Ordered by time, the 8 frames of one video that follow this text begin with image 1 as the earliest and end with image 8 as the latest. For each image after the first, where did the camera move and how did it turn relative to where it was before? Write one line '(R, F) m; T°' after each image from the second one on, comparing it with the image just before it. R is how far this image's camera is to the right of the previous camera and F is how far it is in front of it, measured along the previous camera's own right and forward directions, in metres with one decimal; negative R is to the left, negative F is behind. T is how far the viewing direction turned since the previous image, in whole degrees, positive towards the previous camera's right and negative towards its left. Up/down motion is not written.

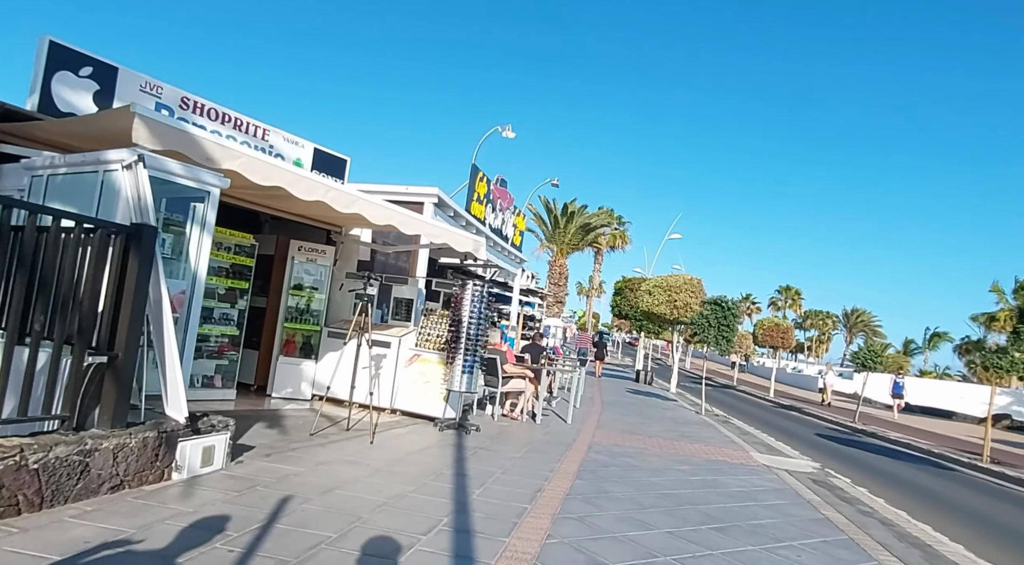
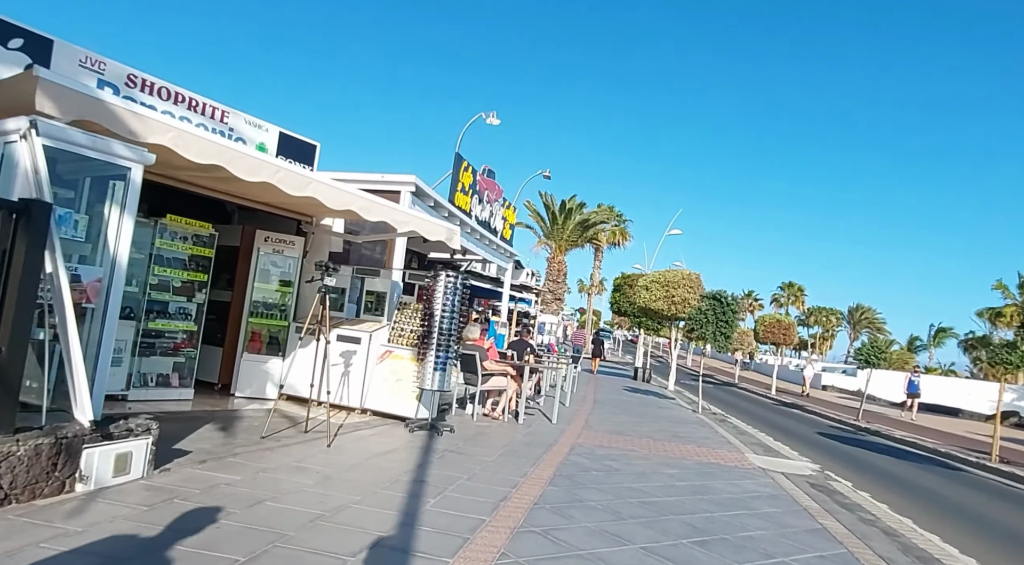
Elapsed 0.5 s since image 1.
(+0.3, +0.6) m; 0°
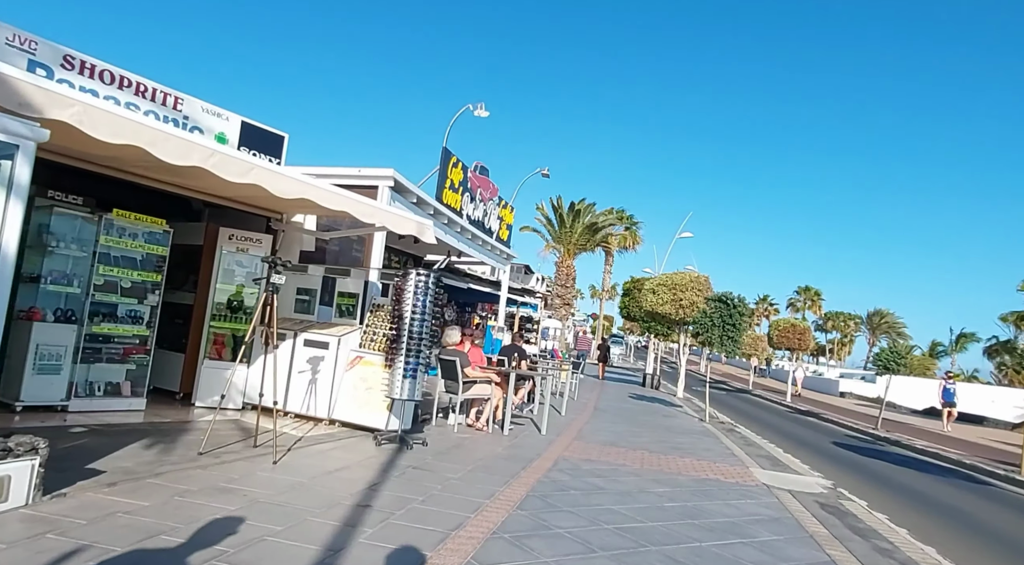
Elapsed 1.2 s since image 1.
(+0.4, +0.7) m; -1°
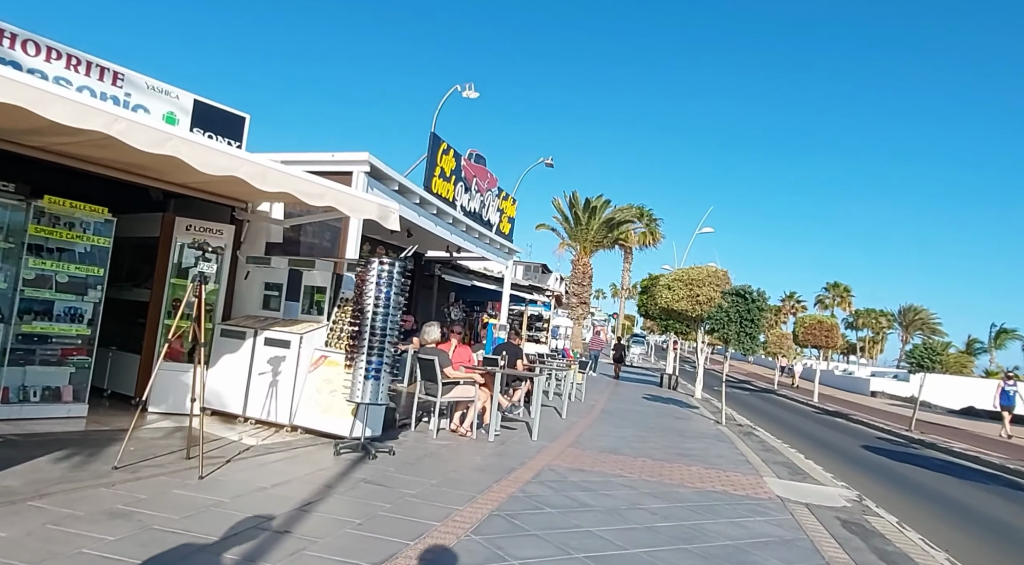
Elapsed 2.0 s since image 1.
(+0.5, +0.8) m; -2°
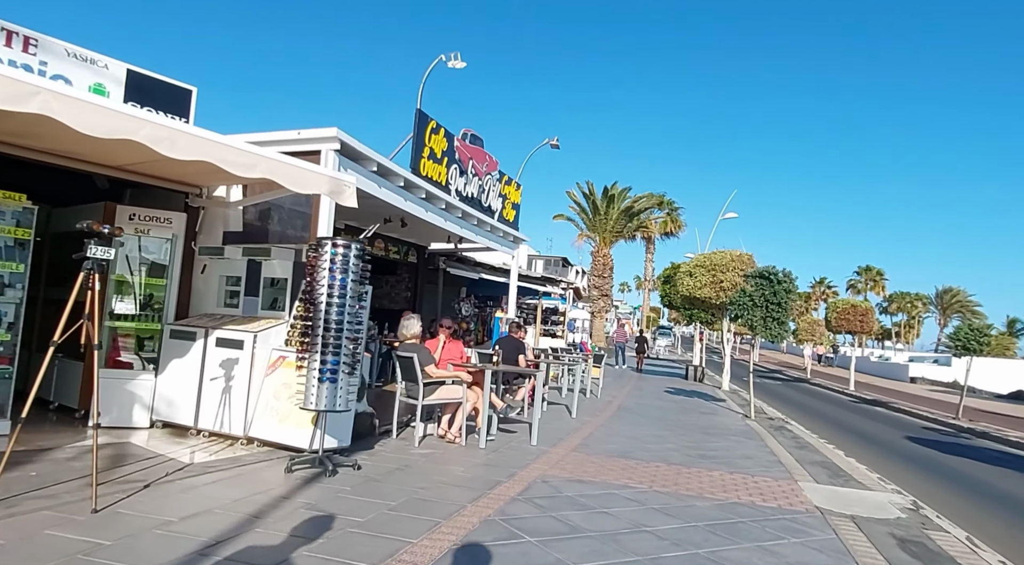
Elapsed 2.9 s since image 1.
(+0.4, +1.0) m; -2°
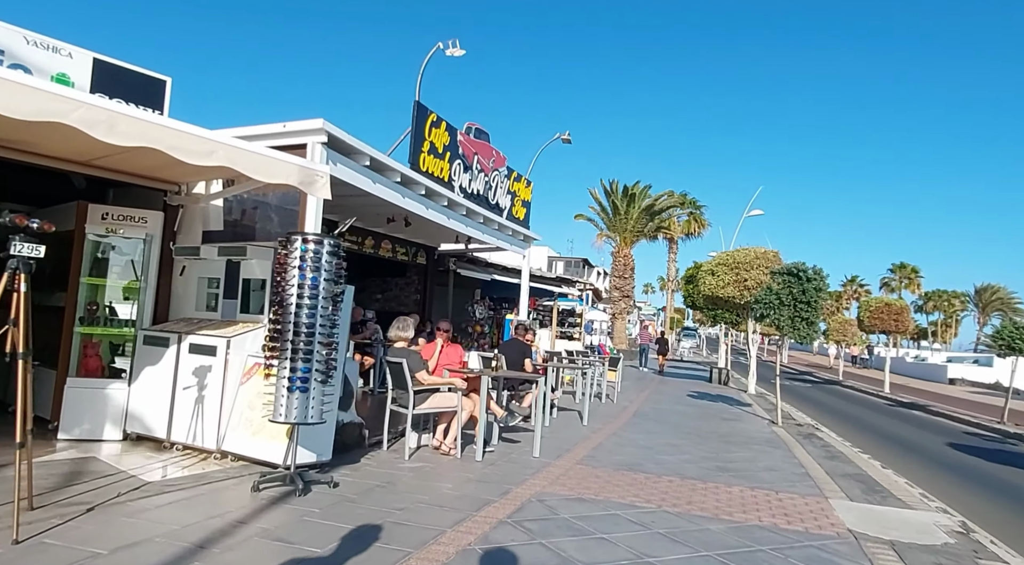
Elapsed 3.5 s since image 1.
(+0.3, +0.6) m; -2°
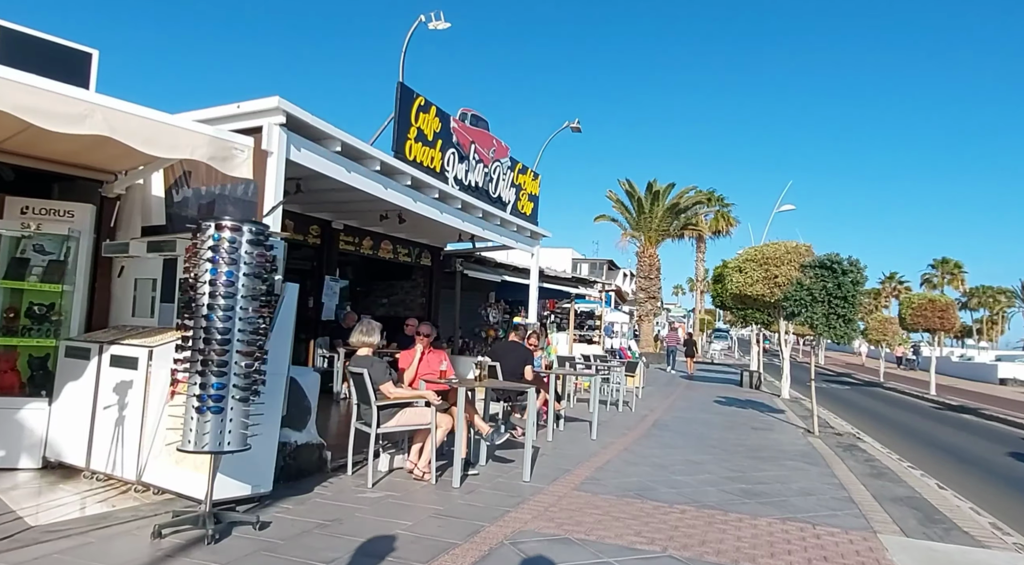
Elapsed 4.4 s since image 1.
(+0.4, +1.0) m; -2°
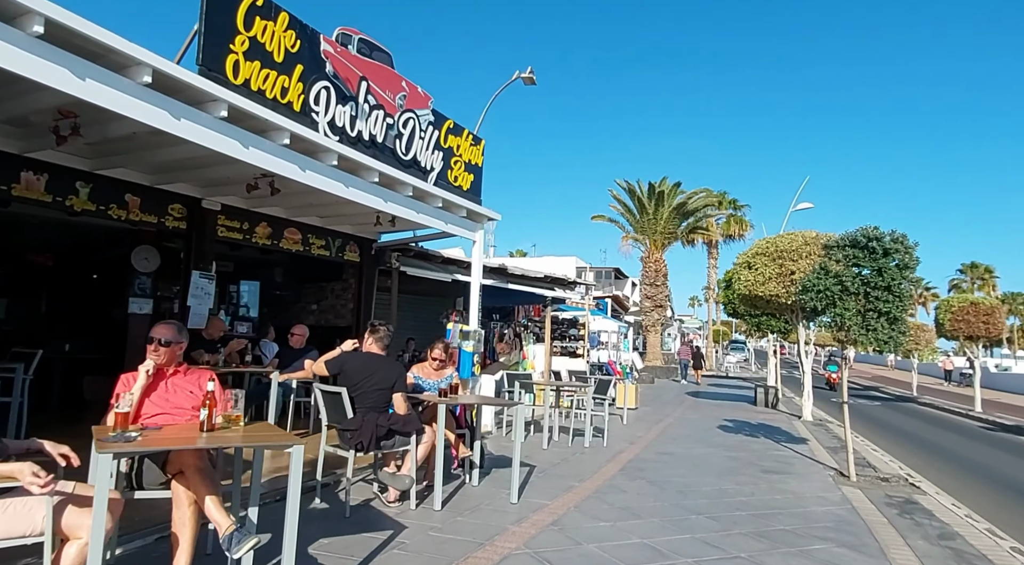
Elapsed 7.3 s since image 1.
(+1.2, +3.1) m; -1°
